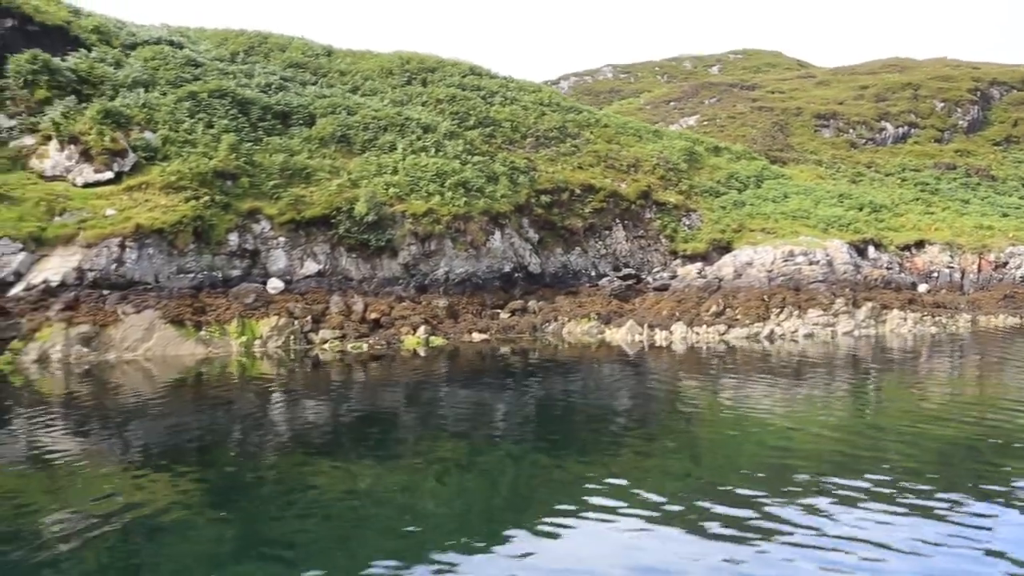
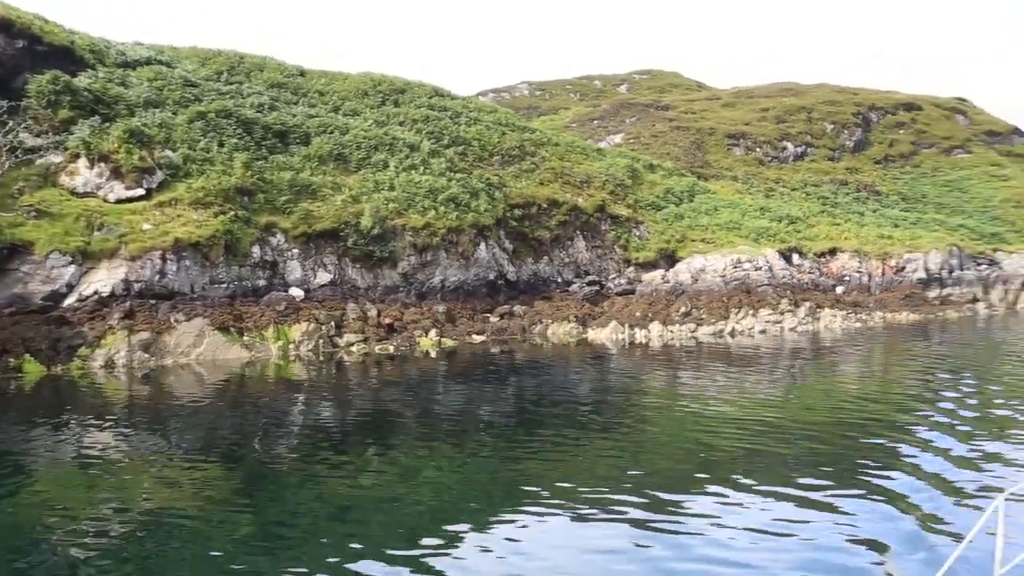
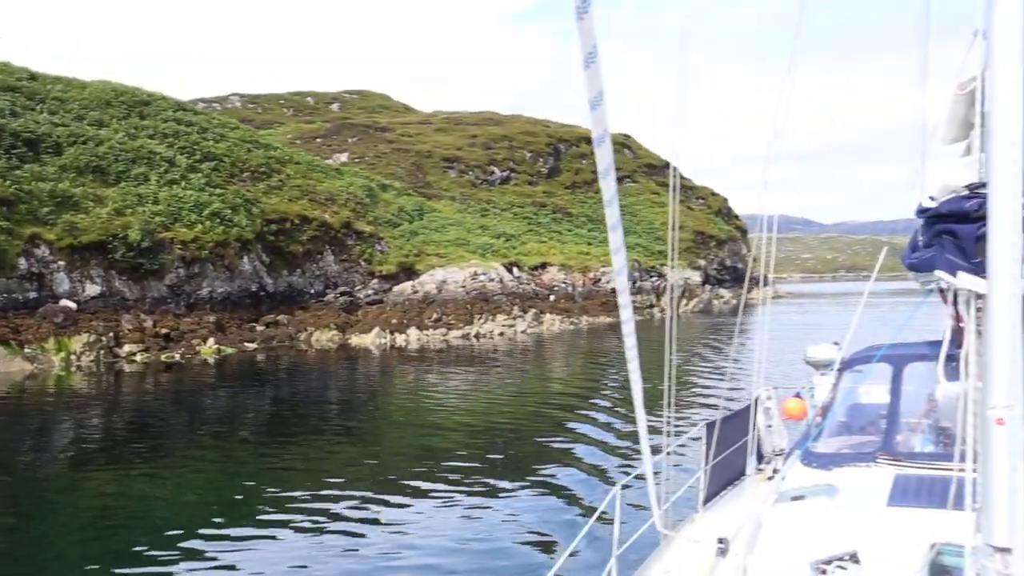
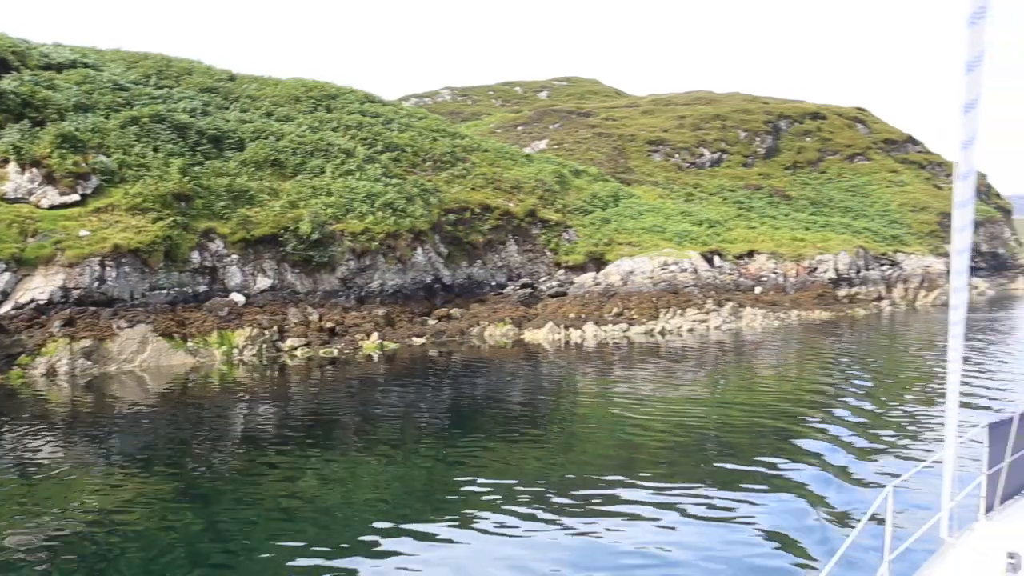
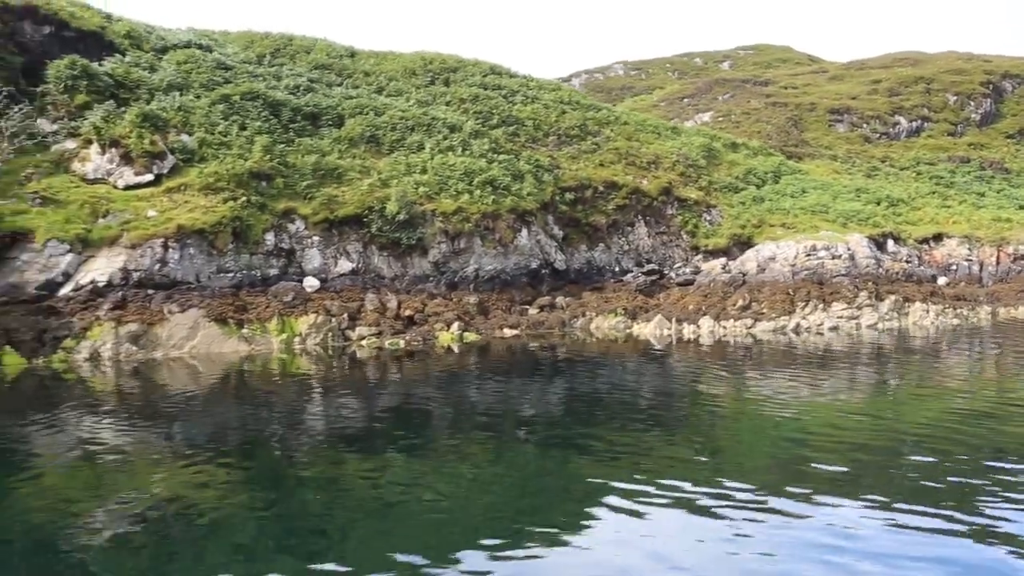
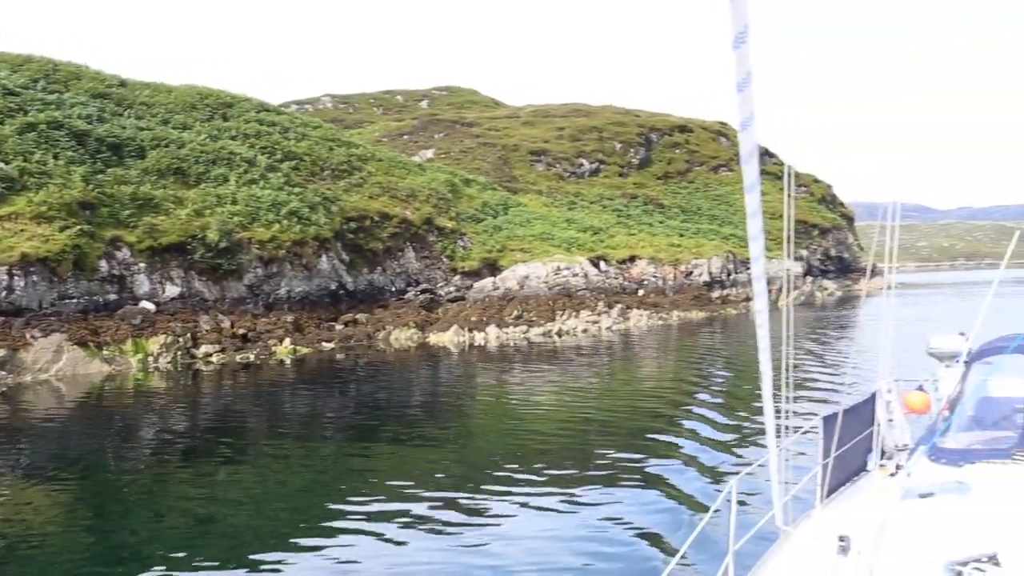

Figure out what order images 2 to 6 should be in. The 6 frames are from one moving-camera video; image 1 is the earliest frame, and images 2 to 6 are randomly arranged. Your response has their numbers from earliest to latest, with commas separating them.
5, 2, 4, 6, 3
